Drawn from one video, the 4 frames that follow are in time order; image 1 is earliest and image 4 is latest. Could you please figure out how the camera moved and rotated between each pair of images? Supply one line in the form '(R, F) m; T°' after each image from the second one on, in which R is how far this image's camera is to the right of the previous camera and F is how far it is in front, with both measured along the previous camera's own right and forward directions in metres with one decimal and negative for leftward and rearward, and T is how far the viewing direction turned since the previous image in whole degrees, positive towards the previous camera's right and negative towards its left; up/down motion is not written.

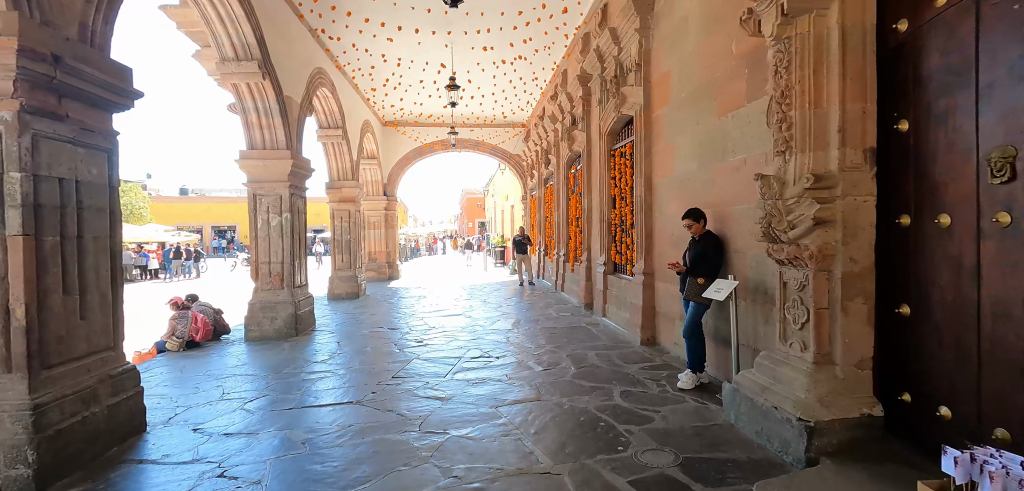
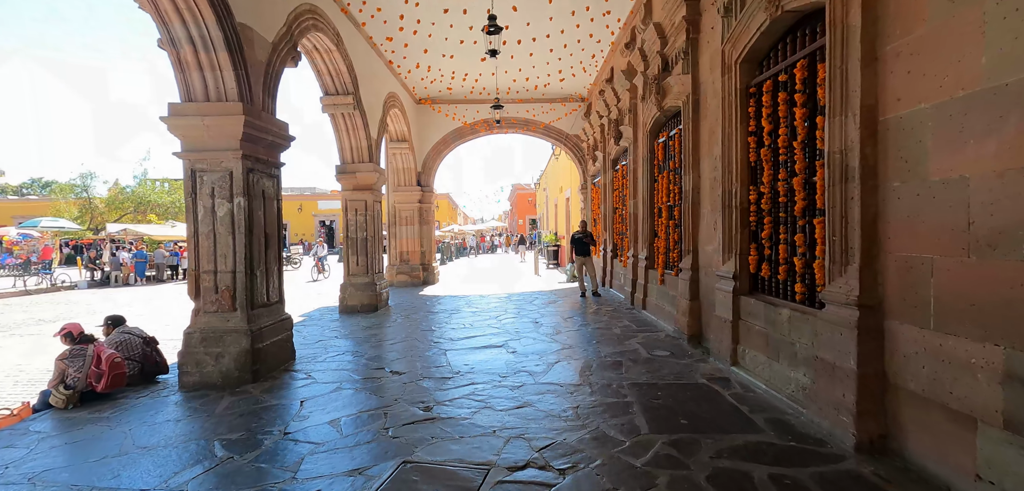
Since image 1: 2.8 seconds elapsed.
(-0.1, +2.3) m; -6°
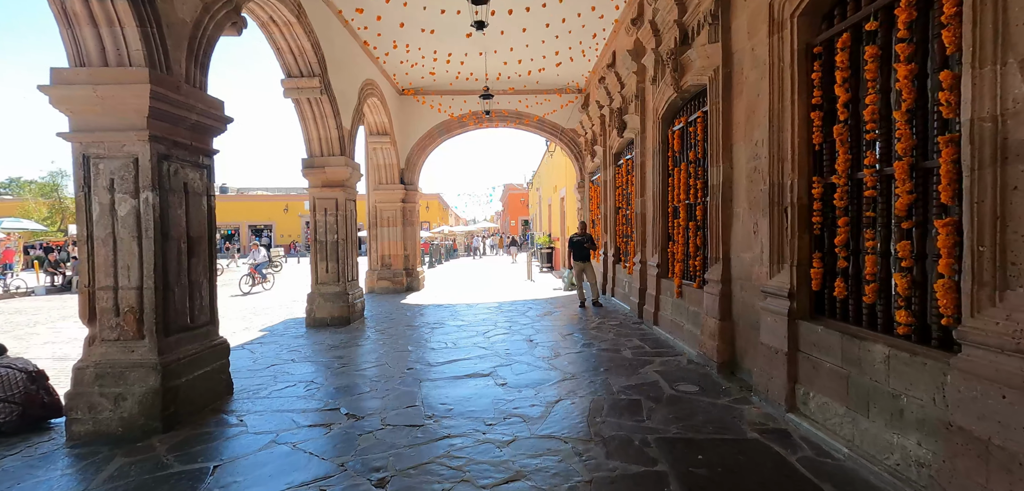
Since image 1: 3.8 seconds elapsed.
(0.0, +0.9) m; +1°
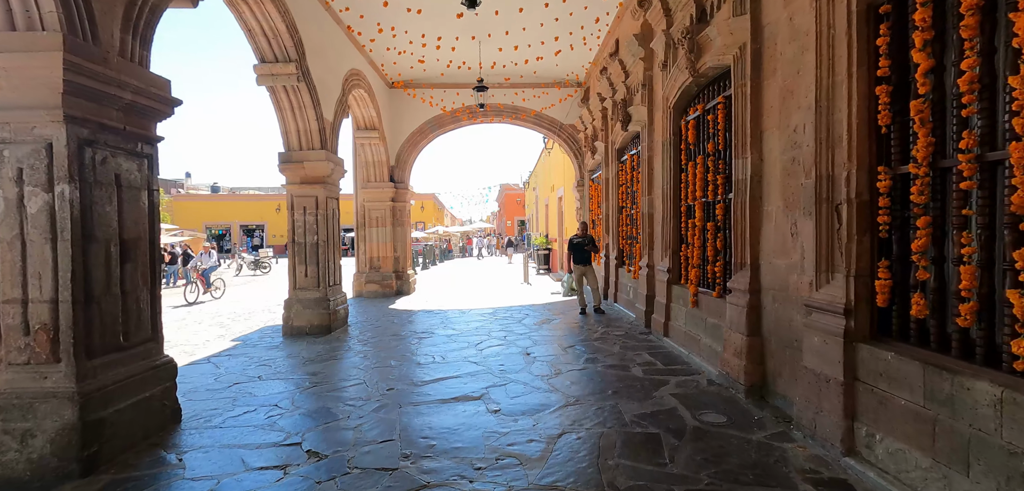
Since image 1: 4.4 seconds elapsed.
(0.0, +0.5) m; 0°
